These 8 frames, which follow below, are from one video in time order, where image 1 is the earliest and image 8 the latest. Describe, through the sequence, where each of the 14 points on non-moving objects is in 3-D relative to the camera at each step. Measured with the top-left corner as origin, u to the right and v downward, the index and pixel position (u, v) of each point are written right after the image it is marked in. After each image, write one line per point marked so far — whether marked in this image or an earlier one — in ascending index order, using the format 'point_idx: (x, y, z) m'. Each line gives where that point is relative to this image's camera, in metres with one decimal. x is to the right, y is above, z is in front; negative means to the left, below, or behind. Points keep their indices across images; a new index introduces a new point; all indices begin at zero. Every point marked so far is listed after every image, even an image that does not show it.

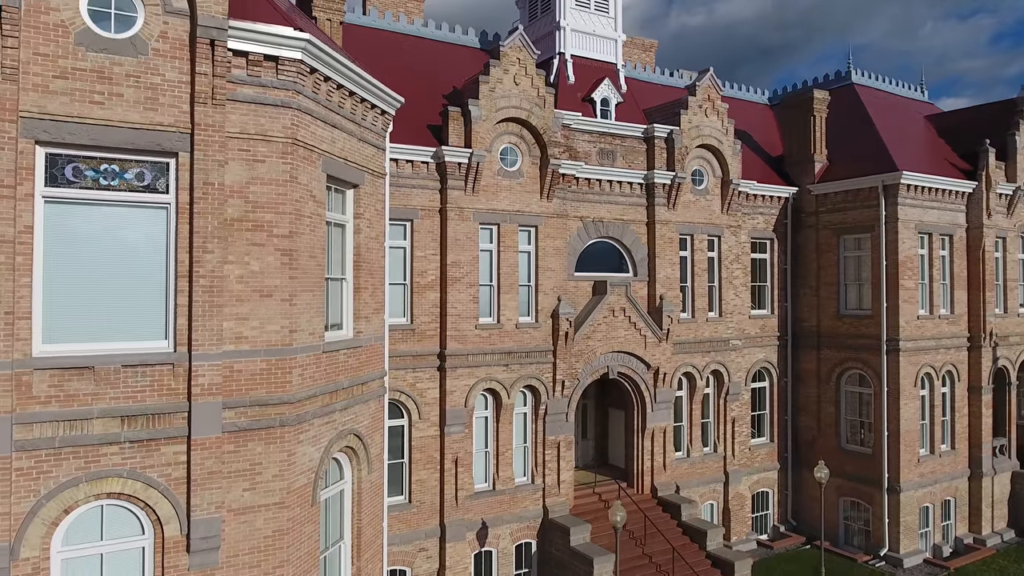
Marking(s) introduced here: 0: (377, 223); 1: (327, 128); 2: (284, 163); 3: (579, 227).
0: (-2.5, +1.2, +11.7) m
1: (-2.9, +2.5, +10.0) m
2: (-3.3, +1.8, +9.2) m
3: (+1.9, +1.8, +18.2) m
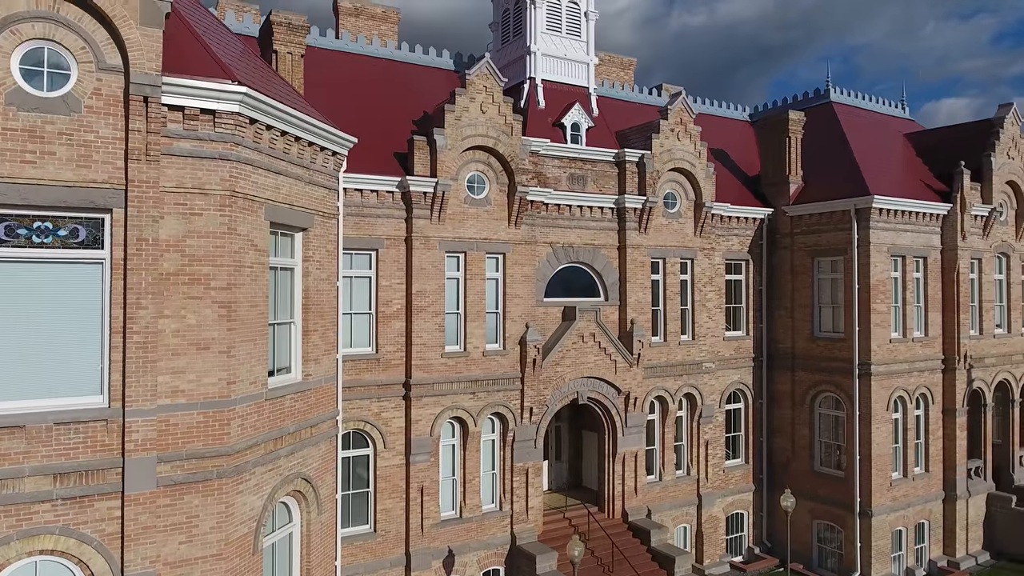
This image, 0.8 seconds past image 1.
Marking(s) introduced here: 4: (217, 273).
0: (-3.4, +0.4, +11.8) m
1: (-3.8, +1.8, +10.1) m
2: (-4.2, +1.0, +9.2) m
3: (+1.0, +1.0, +18.2) m
4: (-4.2, +0.2, +9.1) m
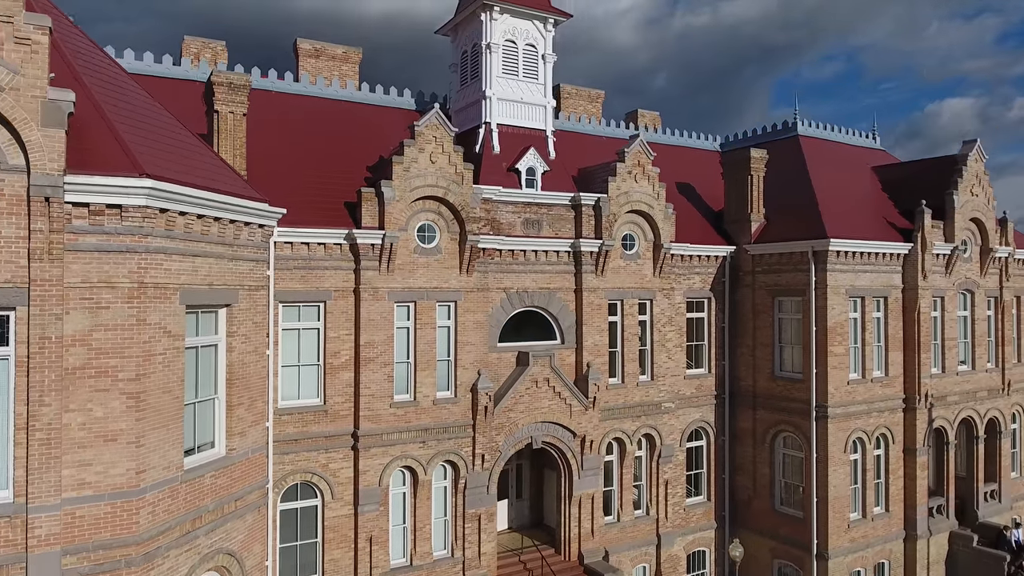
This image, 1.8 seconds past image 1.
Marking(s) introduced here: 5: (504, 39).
0: (-4.8, -0.9, +11.9) m
1: (-5.2, +0.4, +10.1) m
2: (-5.6, -0.3, +9.3) m
3: (-0.3, -0.3, +18.2) m
4: (-5.6, -1.1, +9.2) m
5: (-0.3, +7.5, +19.2) m
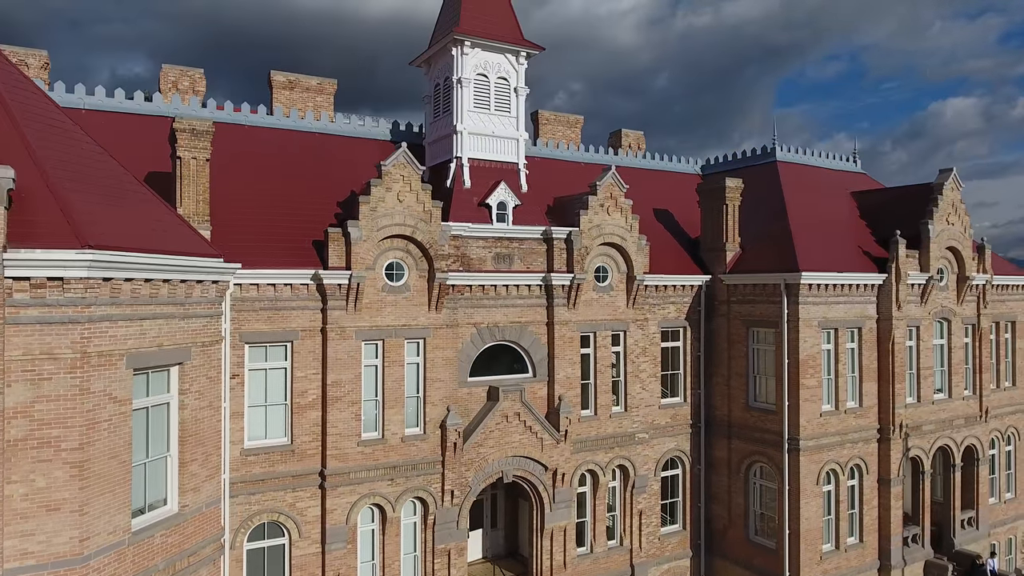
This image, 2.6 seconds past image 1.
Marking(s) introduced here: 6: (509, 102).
0: (-5.7, -1.9, +11.9) m
1: (-6.1, -0.6, +10.2) m
2: (-6.5, -1.3, +9.4) m
3: (-1.2, -1.3, +18.3) m
4: (-6.5, -2.1, +9.3) m
5: (-1.1, +6.5, +19.3) m
6: (-0.1, +5.8, +19.9) m
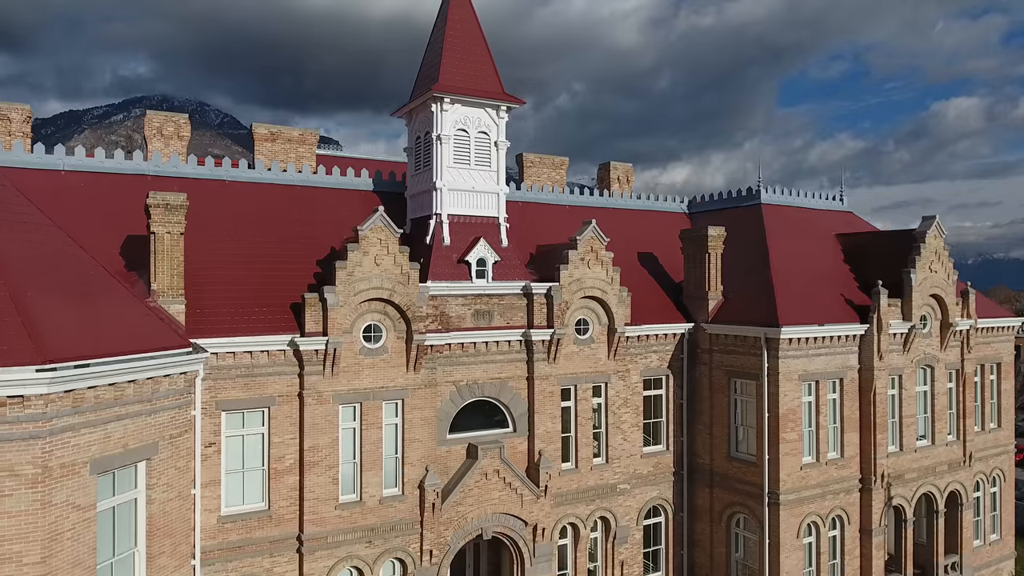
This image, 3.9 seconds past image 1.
0: (-6.3, -3.6, +12.0) m
1: (-6.7, -2.3, +10.3) m
2: (-7.1, -3.0, +9.4) m
3: (-1.8, -3.0, +18.4) m
4: (-7.1, -3.8, +9.4) m
5: (-1.7, +4.8, +19.3) m
6: (-0.7, +4.1, +19.9) m
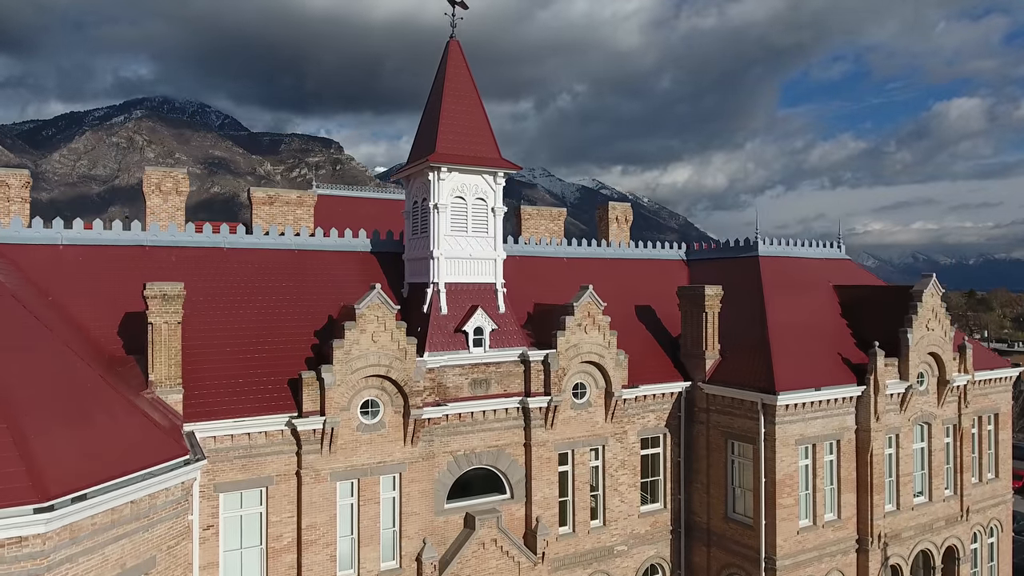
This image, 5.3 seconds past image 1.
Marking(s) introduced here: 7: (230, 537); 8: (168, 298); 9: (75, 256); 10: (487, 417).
0: (-6.4, -5.7, +12.1) m
1: (-6.8, -4.4, +10.4) m
2: (-7.2, -5.1, +9.5) m
3: (-1.8, -5.0, +18.4) m
4: (-7.2, -5.9, +9.5) m
5: (-1.8, +2.8, +19.4) m
6: (-0.8, +2.1, +20.0) m
7: (-7.1, -6.3, +16.1) m
8: (-7.9, -0.2, +14.7) m
9: (-12.2, +0.9, +17.8) m
10: (-0.8, -3.8, +18.9) m
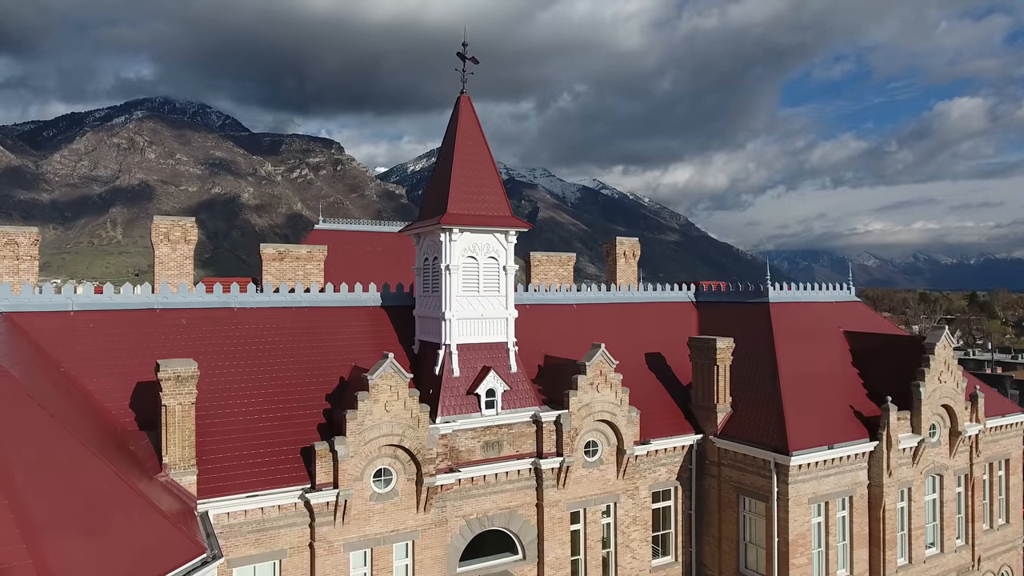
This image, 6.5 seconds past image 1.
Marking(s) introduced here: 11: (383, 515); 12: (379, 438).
0: (-6.0, -7.5, +12.0) m
1: (-6.5, -6.2, +10.3) m
2: (-6.8, -7.0, +9.5) m
3: (-1.5, -6.8, +18.4) m
4: (-6.9, -7.8, +9.4) m
5: (-1.5, +0.9, +19.3) m
6: (-0.4, +0.3, +19.9) m
7: (-6.7, -8.2, +16.1) m
8: (-7.6, -2.1, +14.6) m
9: (-11.8, -0.9, +17.7) m
10: (-0.4, -5.6, +18.8) m
11: (-3.5, -6.1, +17.1) m
12: (-3.5, -4.0, +16.8) m
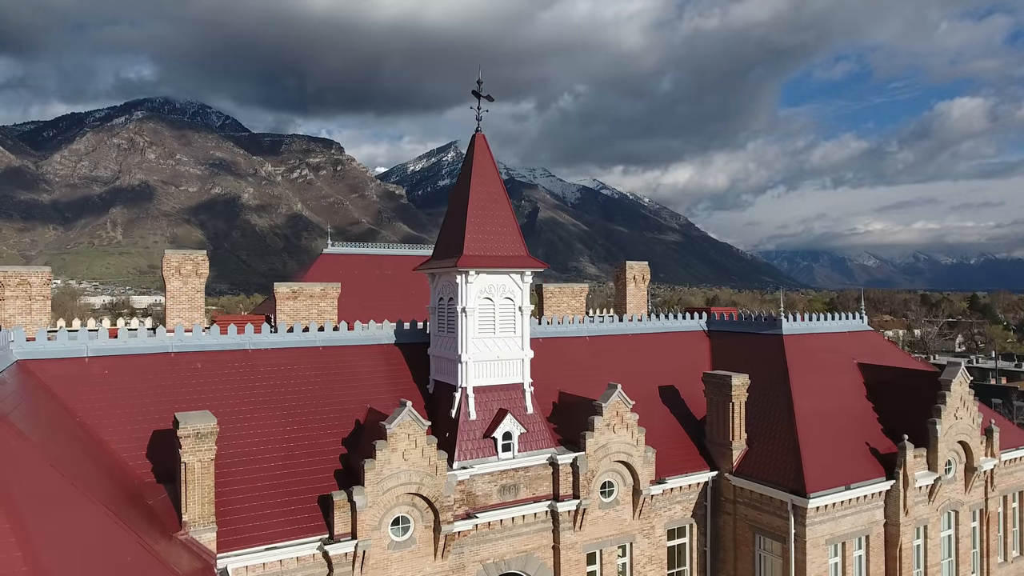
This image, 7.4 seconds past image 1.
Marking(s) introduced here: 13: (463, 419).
0: (-5.5, -8.8, +11.9) m
1: (-6.0, -7.5, +10.2) m
2: (-6.3, -8.3, +9.4) m
3: (-1.0, -8.1, +18.3) m
4: (-6.4, -9.1, +9.4) m
5: (-1.0, -0.3, +19.2) m
6: (+0.1, -1.0, +19.8) m
7: (-6.3, -9.4, +16.0) m
8: (-7.1, -3.3, +14.5) m
9: (-11.3, -2.2, +17.6) m
10: (+0.1, -6.9, +18.7) m
11: (-3.0, -7.4, +17.1) m
12: (-3.0, -5.2, +16.7) m
13: (-1.4, -3.8, +18.7) m
